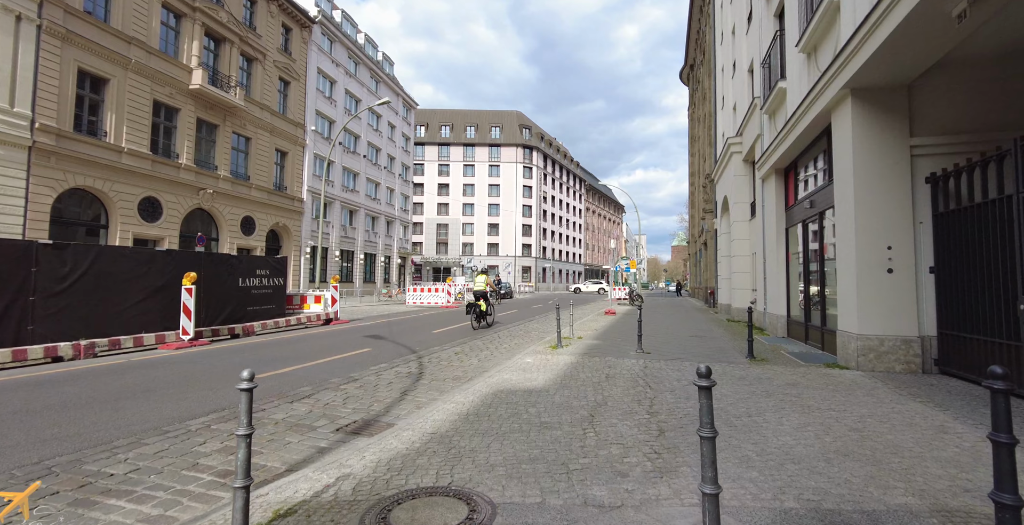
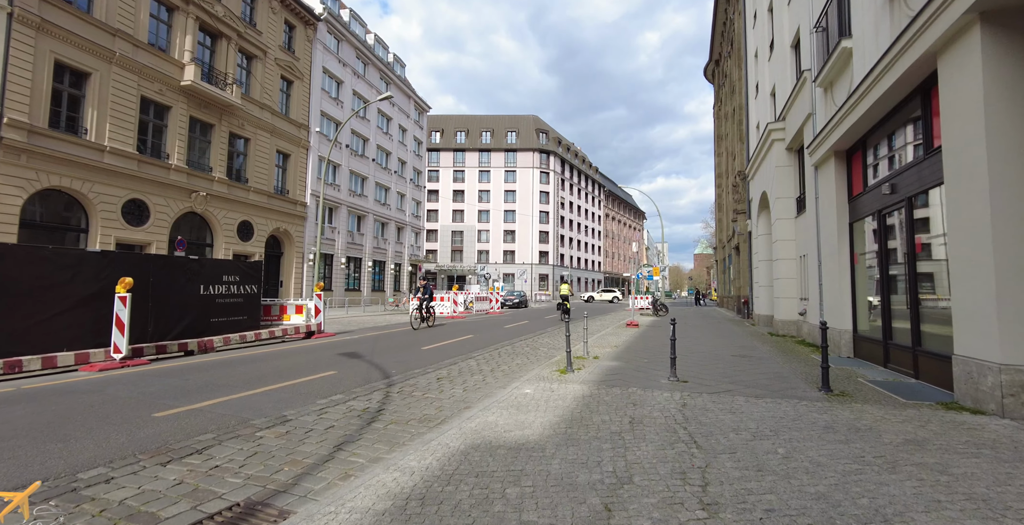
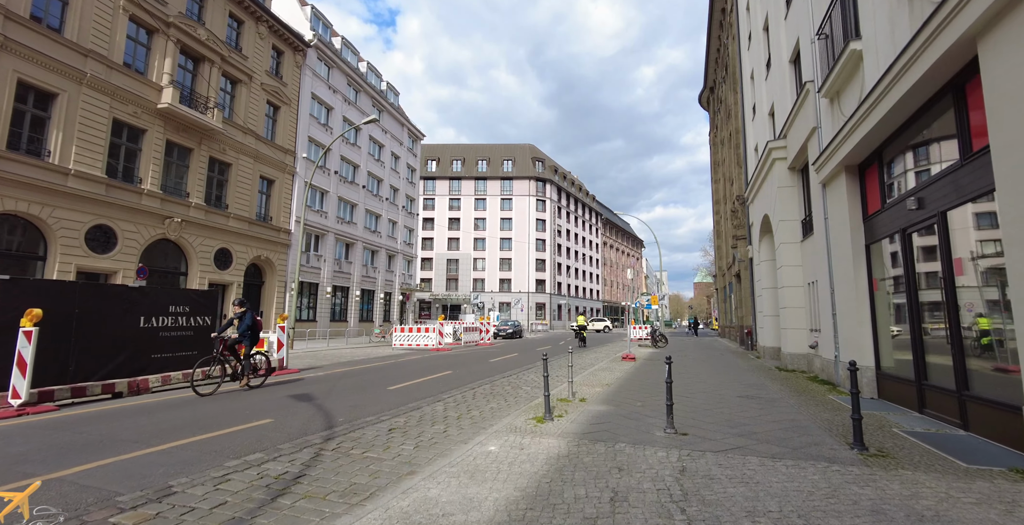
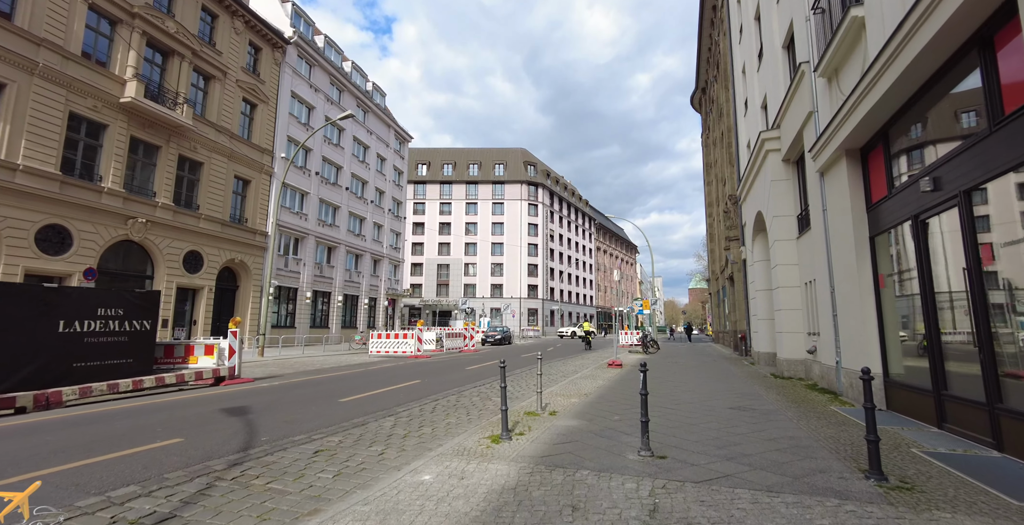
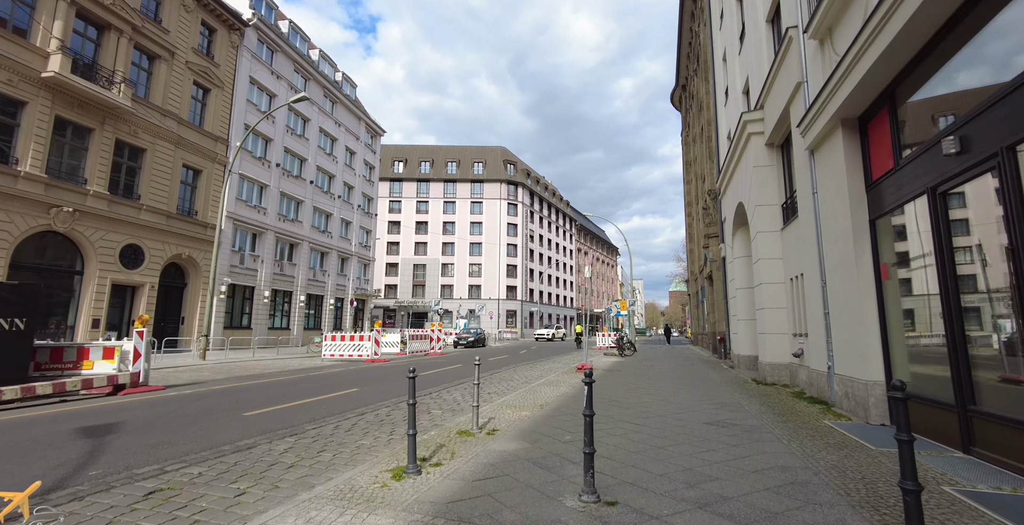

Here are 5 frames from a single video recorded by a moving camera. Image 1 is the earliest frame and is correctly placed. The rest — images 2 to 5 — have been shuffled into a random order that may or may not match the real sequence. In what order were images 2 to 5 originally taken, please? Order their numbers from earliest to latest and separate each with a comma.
2, 3, 4, 5
